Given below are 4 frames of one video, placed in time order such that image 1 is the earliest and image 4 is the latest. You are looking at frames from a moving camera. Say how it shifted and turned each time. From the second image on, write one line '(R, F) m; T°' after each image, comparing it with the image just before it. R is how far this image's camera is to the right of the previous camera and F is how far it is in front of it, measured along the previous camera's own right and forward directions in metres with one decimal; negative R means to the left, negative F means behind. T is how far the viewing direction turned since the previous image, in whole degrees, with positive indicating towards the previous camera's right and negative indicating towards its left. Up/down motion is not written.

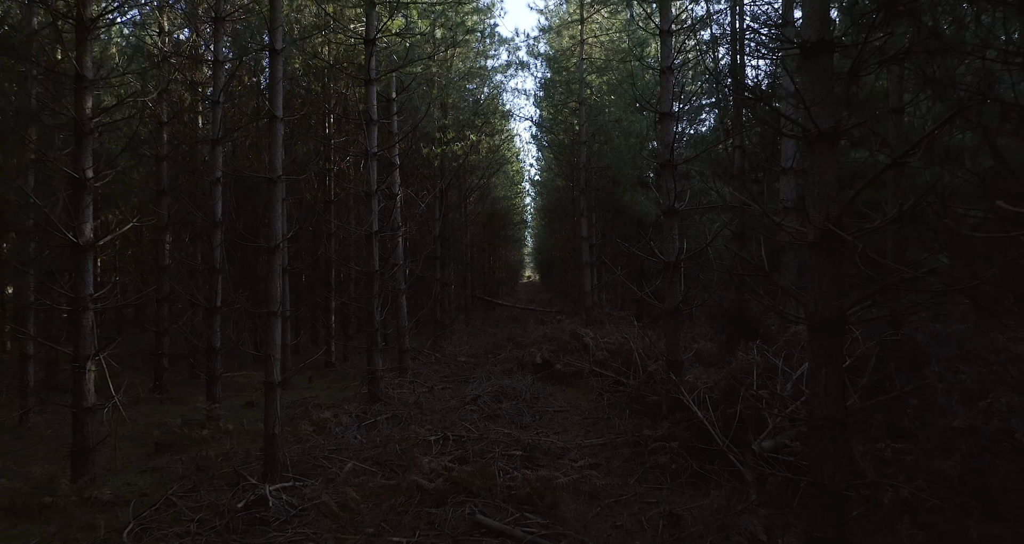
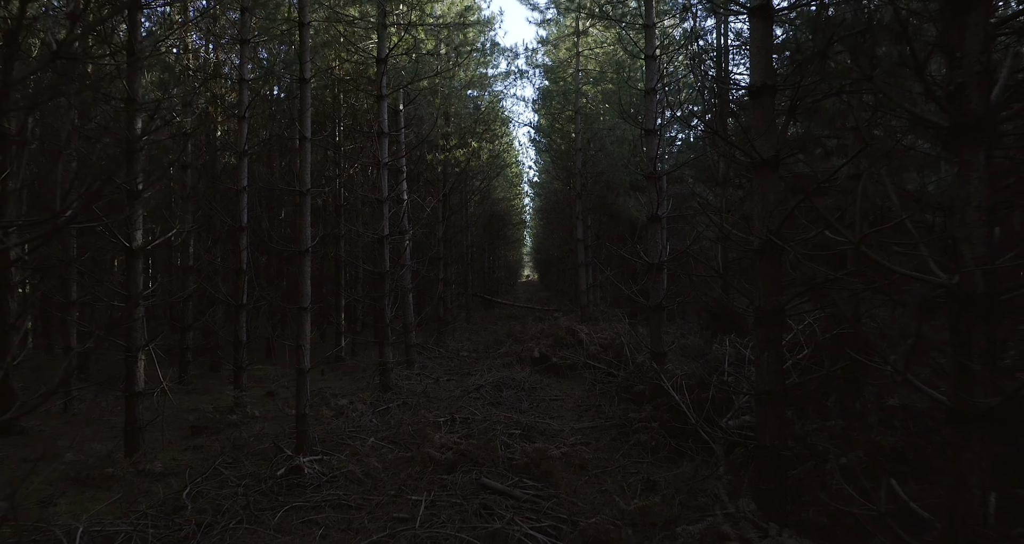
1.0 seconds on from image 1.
(0.0, -0.7) m; 0°
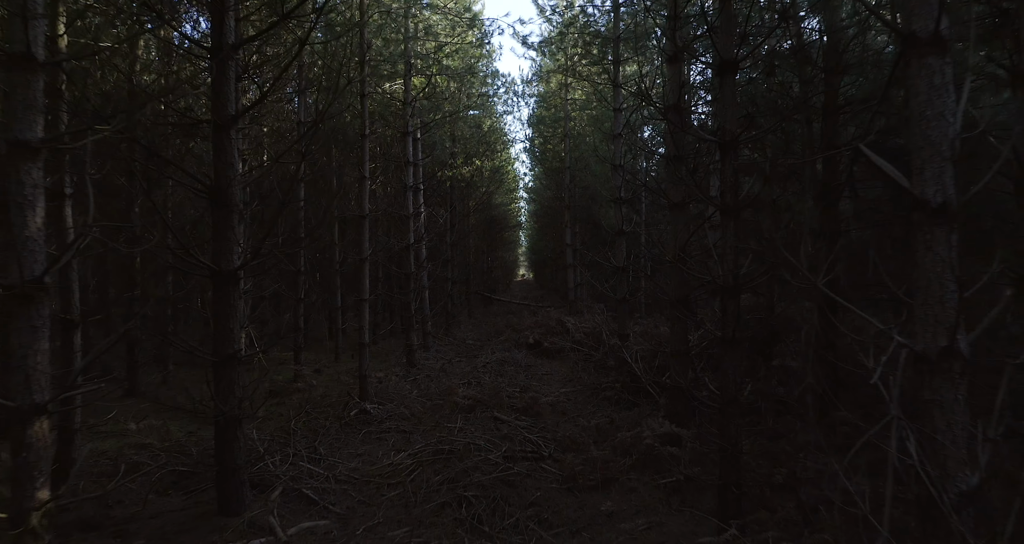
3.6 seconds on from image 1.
(-0.1, -2.3) m; 0°
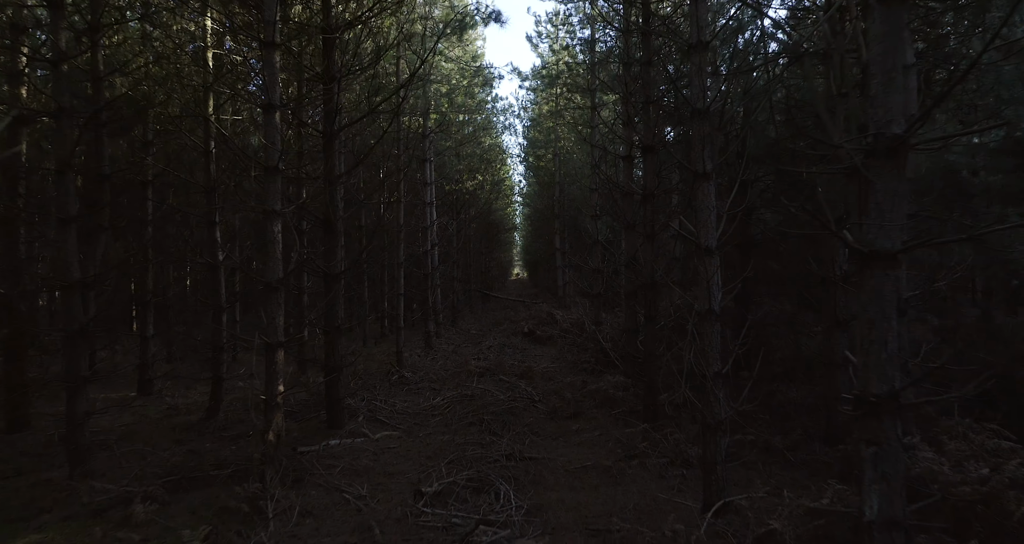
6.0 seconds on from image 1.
(-0.1, -2.7) m; +1°
